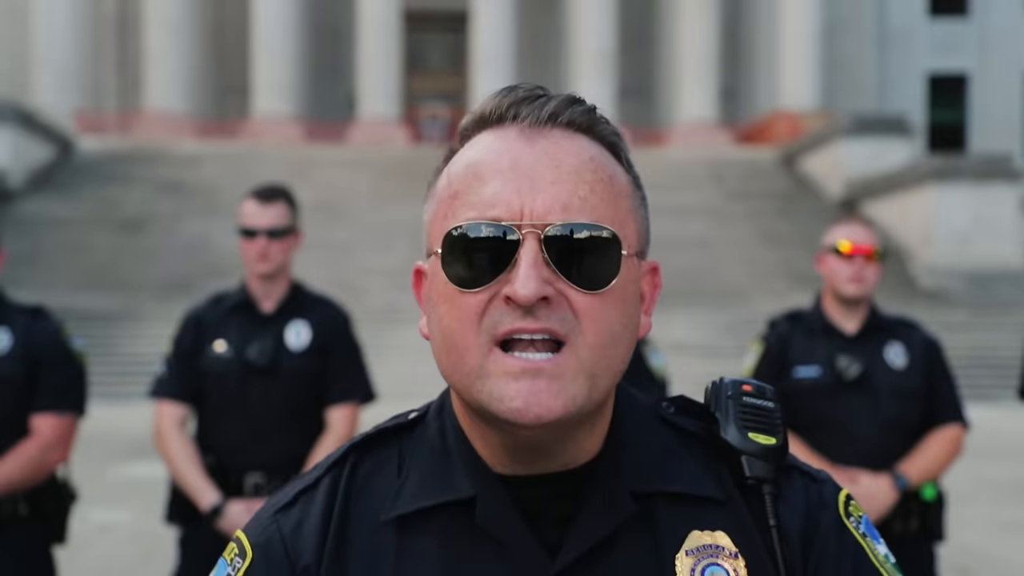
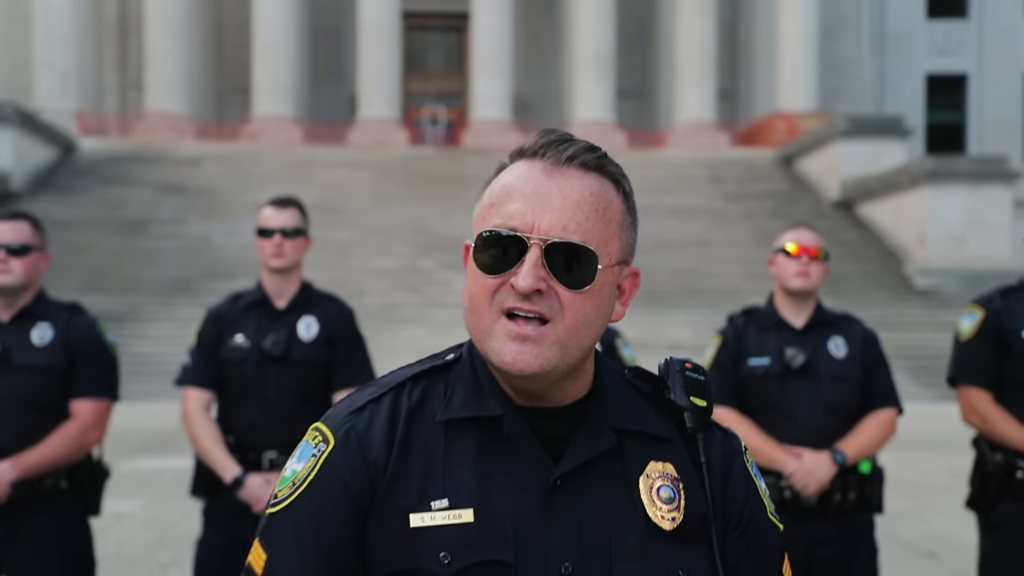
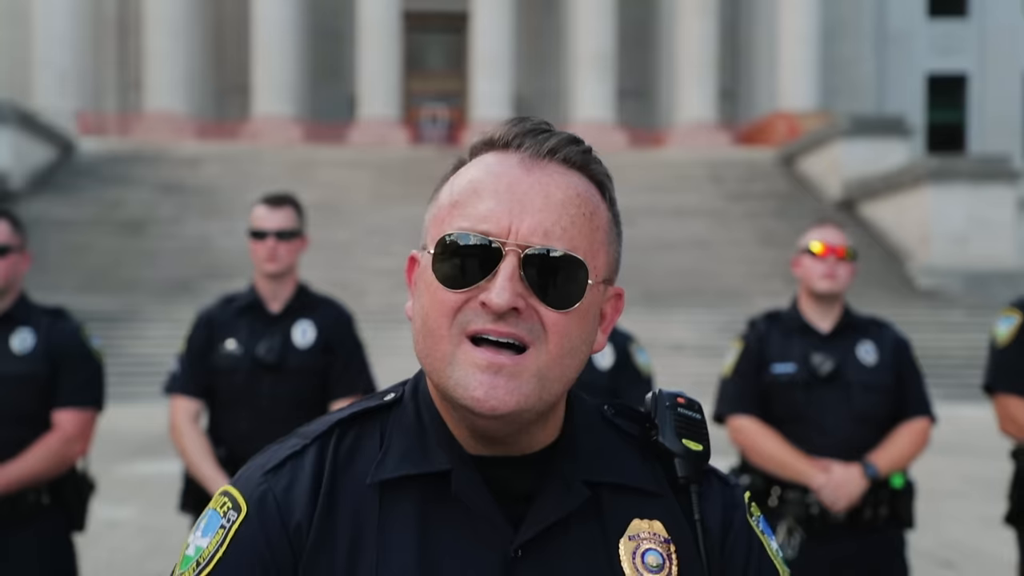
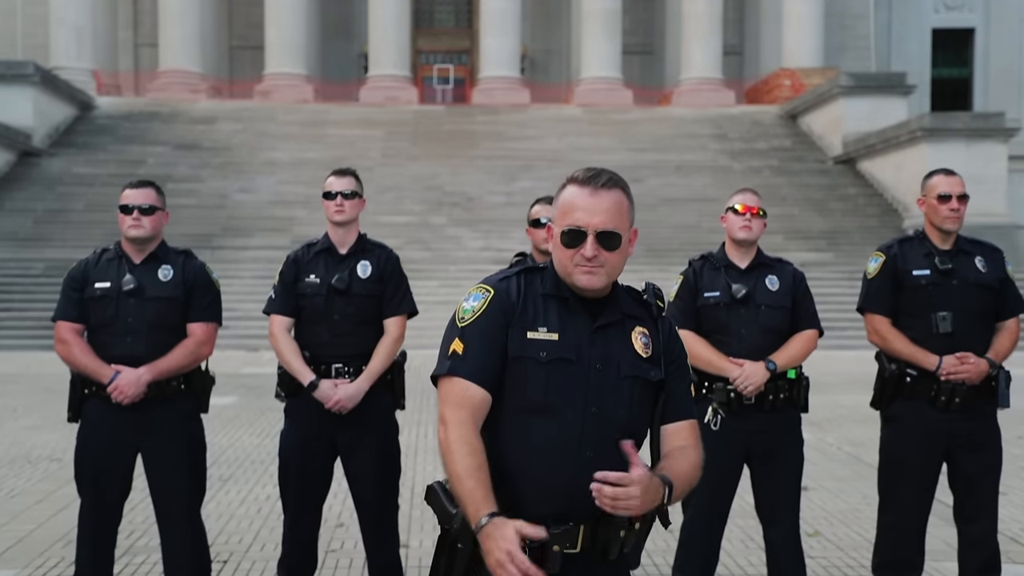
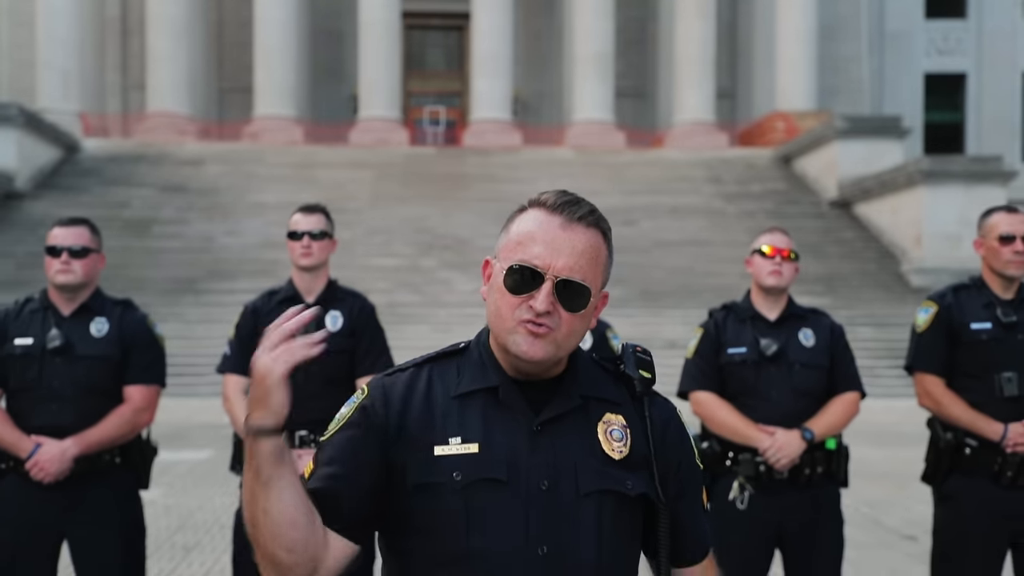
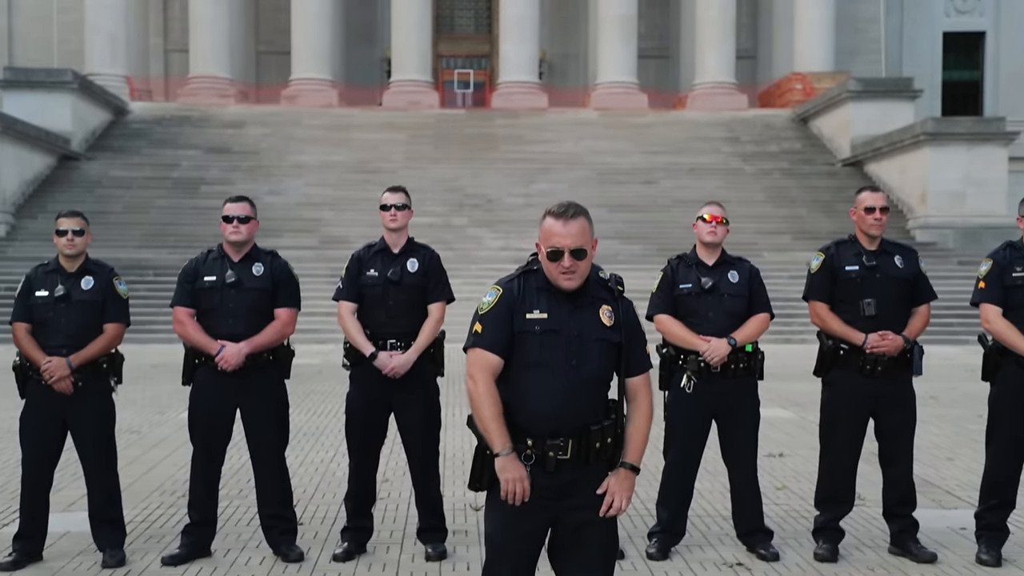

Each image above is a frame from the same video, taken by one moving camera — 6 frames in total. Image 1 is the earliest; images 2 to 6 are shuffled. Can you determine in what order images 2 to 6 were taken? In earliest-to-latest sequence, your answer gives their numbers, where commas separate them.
3, 2, 5, 4, 6
